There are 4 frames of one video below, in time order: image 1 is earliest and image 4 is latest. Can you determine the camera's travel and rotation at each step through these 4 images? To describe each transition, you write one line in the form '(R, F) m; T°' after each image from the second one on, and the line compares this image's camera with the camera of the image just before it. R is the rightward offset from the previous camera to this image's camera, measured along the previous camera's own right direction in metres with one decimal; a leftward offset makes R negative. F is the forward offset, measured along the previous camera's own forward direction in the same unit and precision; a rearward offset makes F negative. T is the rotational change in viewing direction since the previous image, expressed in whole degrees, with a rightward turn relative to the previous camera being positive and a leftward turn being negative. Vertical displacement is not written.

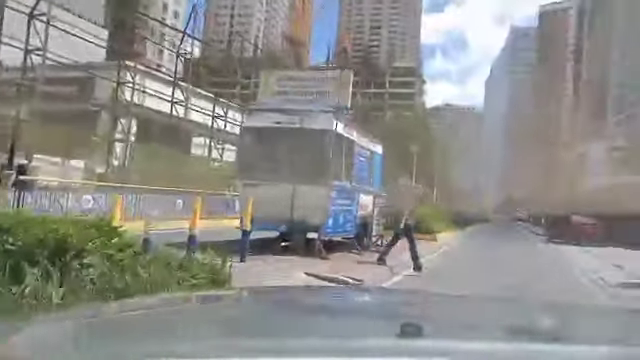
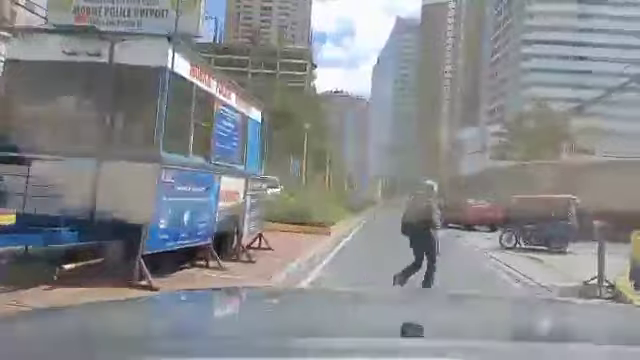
(-1.0, +1.0) m; +16°
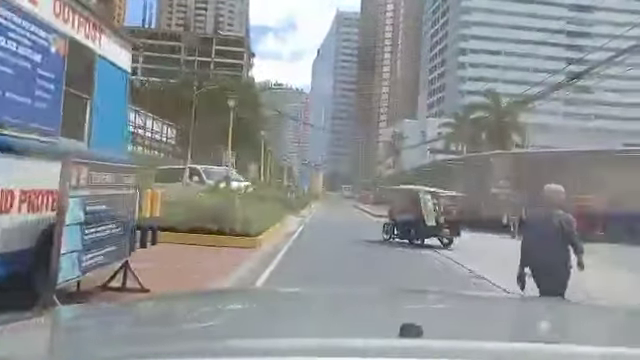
(-0.4, +0.6) m; +8°
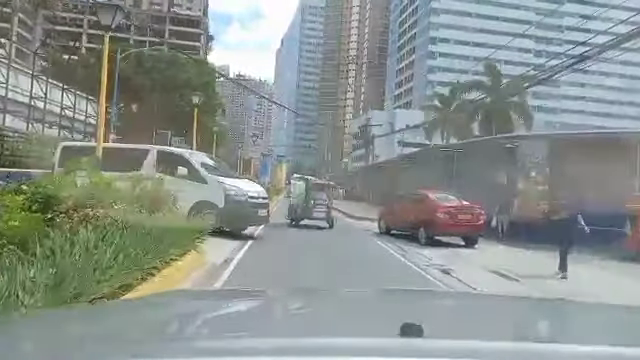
(-0.1, +0.7) m; +5°
